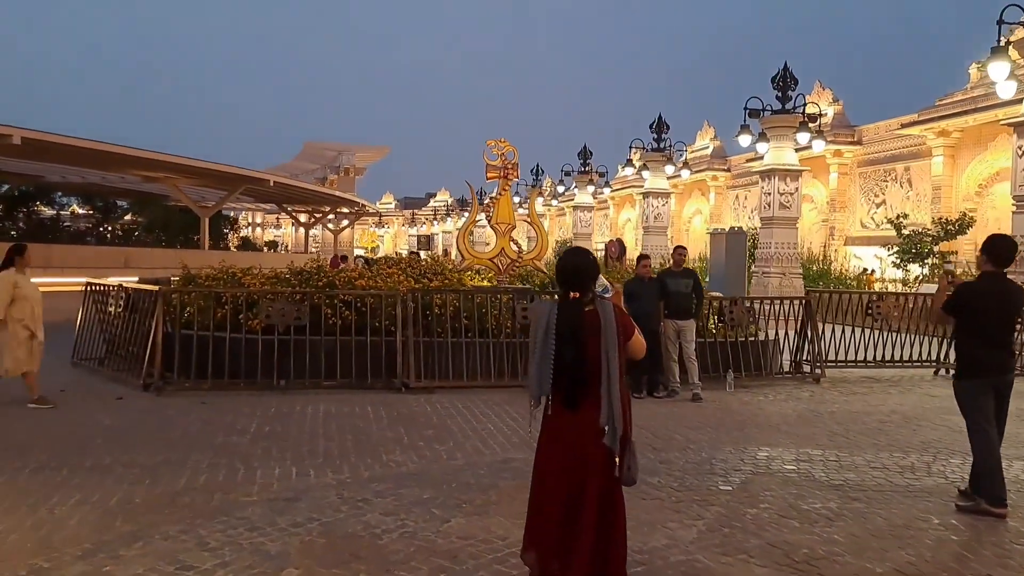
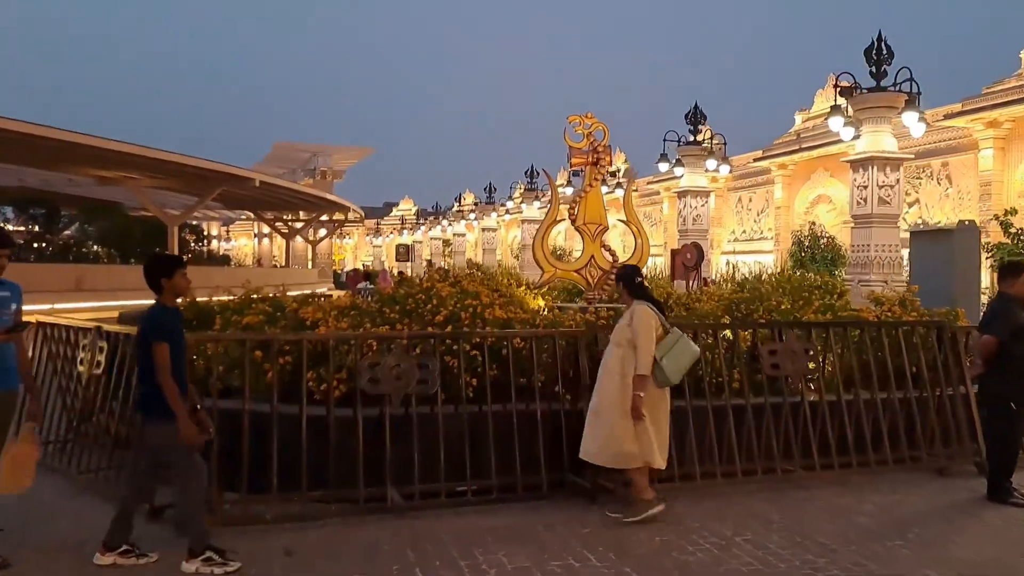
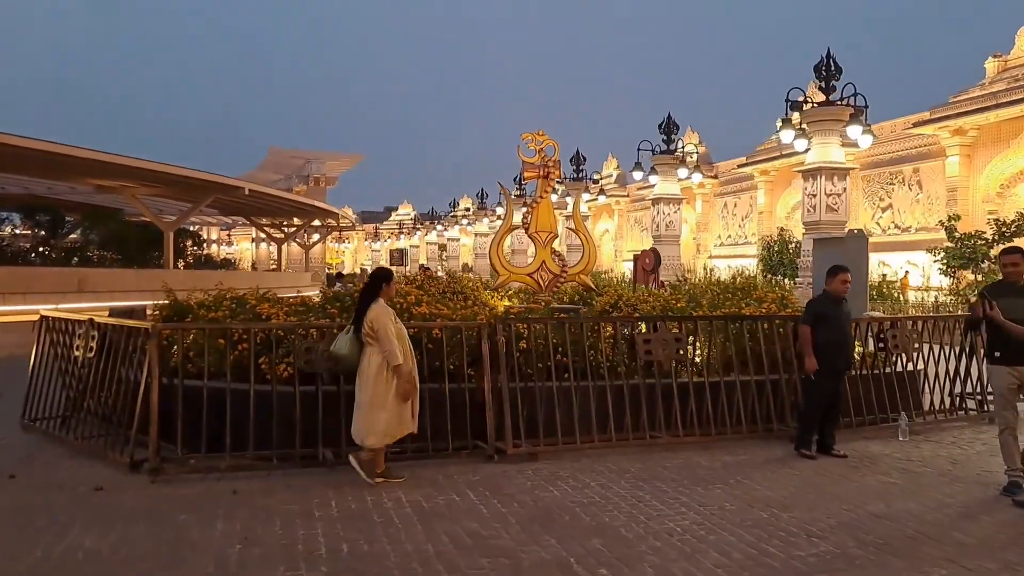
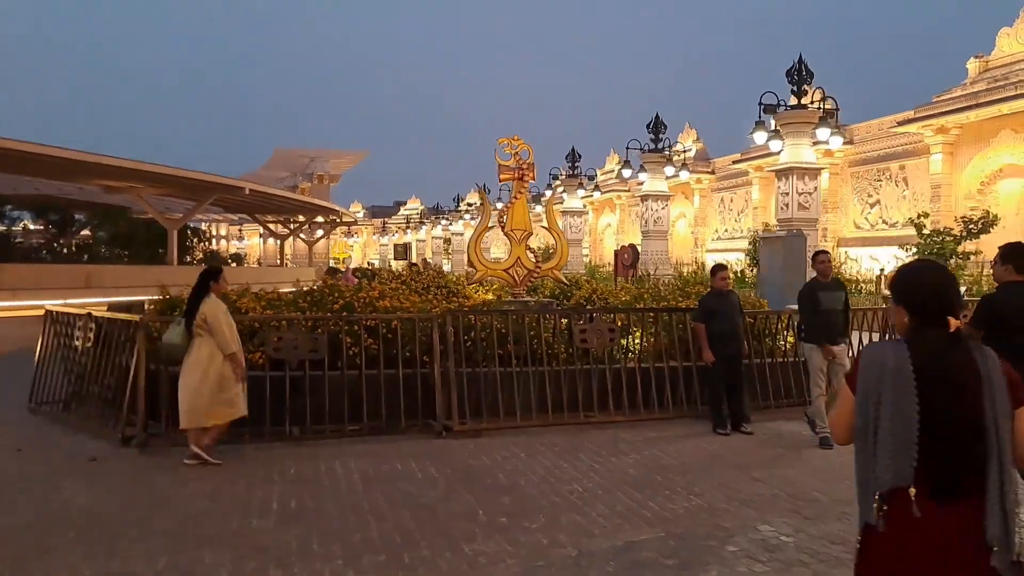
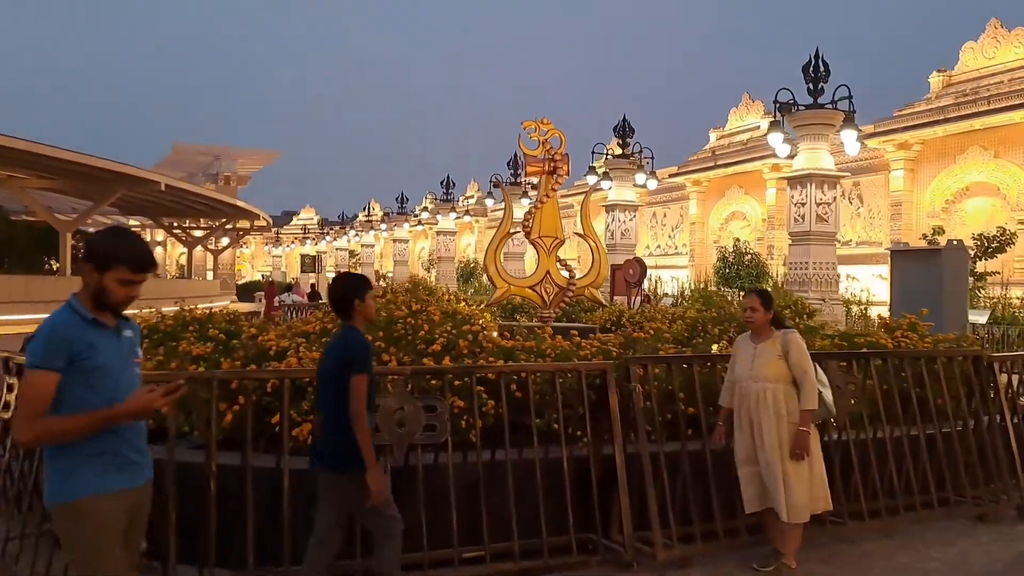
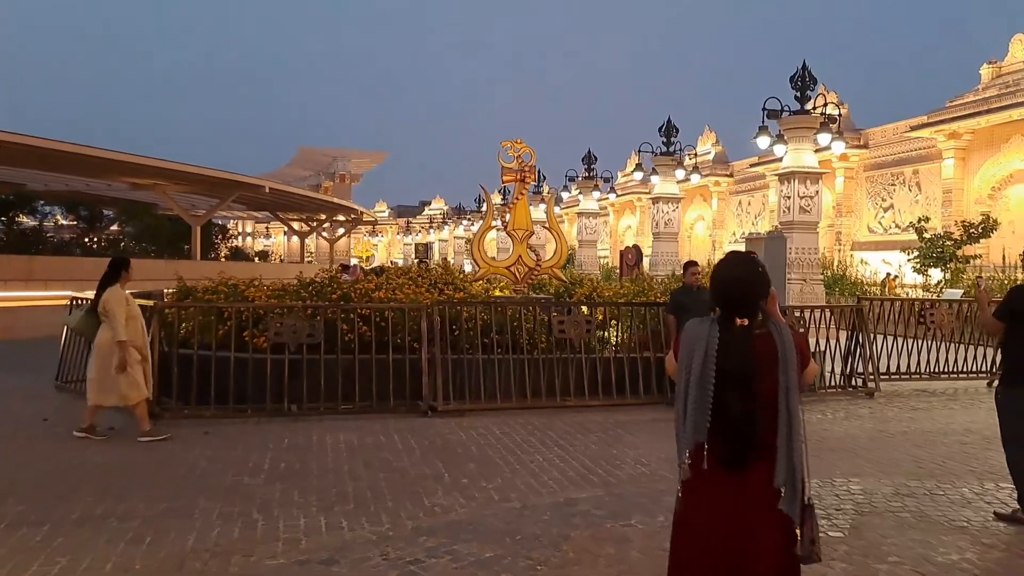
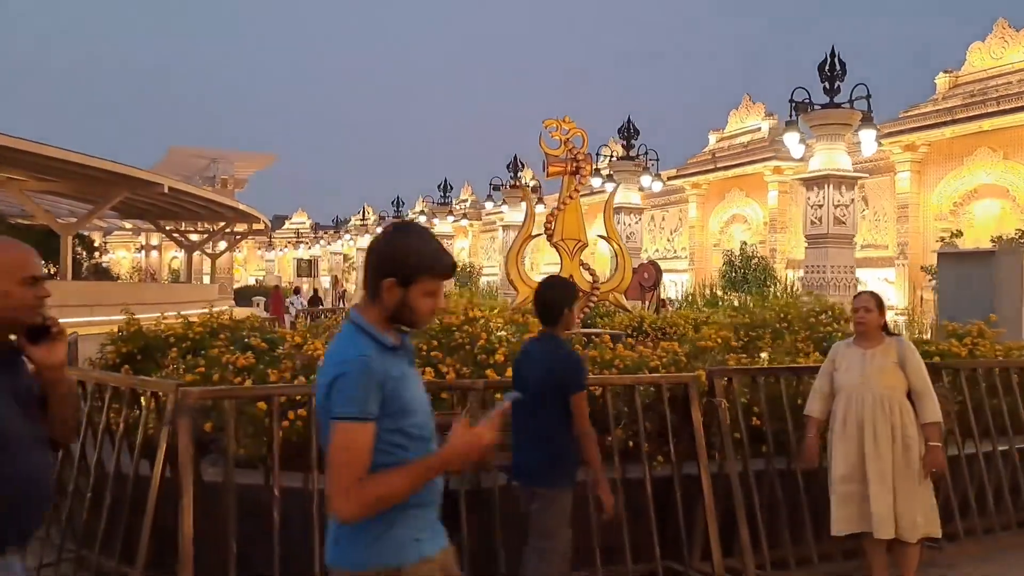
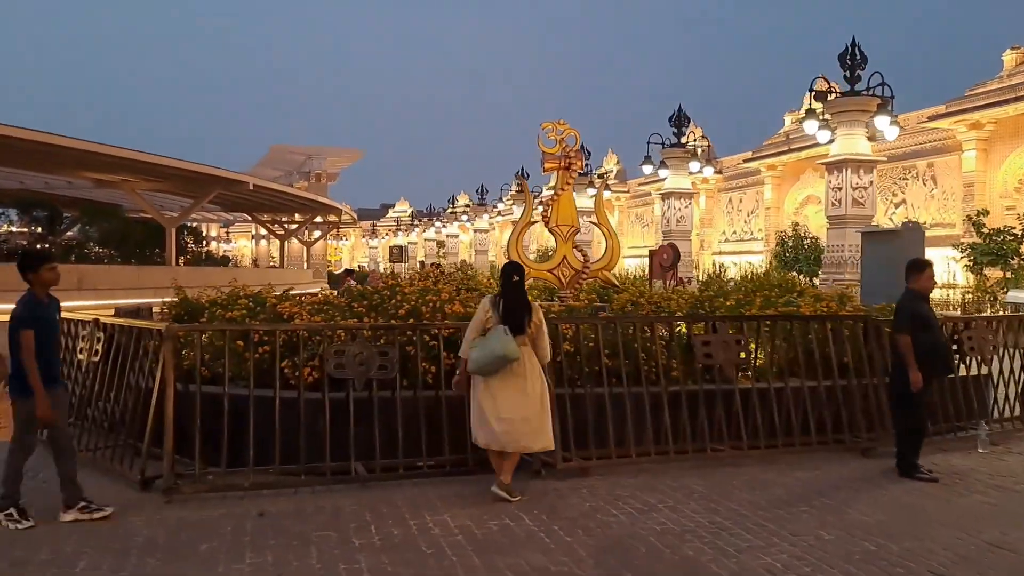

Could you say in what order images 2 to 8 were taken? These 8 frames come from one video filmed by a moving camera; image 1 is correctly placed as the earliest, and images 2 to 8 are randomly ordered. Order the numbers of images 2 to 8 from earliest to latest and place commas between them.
6, 4, 3, 8, 2, 5, 7
